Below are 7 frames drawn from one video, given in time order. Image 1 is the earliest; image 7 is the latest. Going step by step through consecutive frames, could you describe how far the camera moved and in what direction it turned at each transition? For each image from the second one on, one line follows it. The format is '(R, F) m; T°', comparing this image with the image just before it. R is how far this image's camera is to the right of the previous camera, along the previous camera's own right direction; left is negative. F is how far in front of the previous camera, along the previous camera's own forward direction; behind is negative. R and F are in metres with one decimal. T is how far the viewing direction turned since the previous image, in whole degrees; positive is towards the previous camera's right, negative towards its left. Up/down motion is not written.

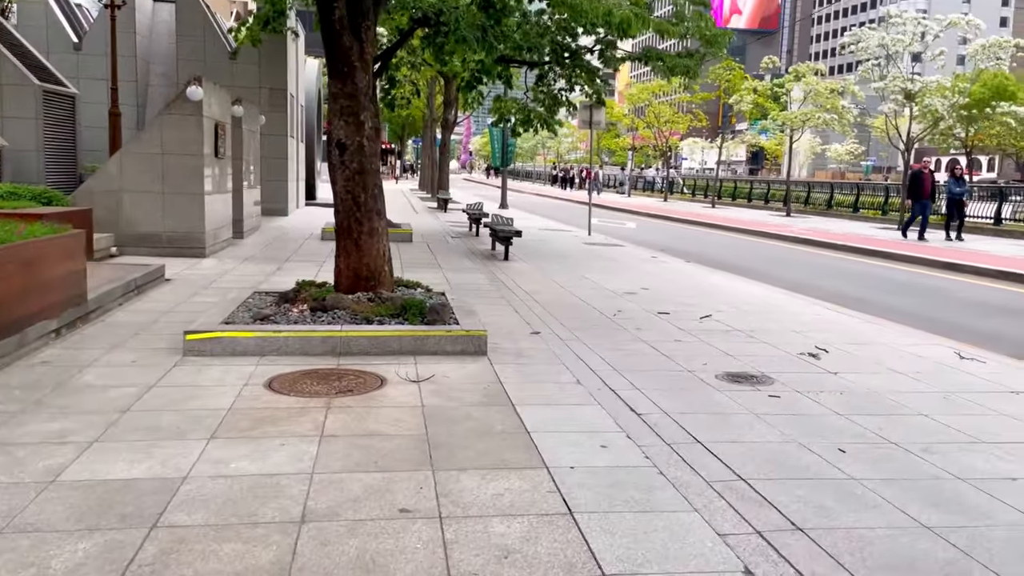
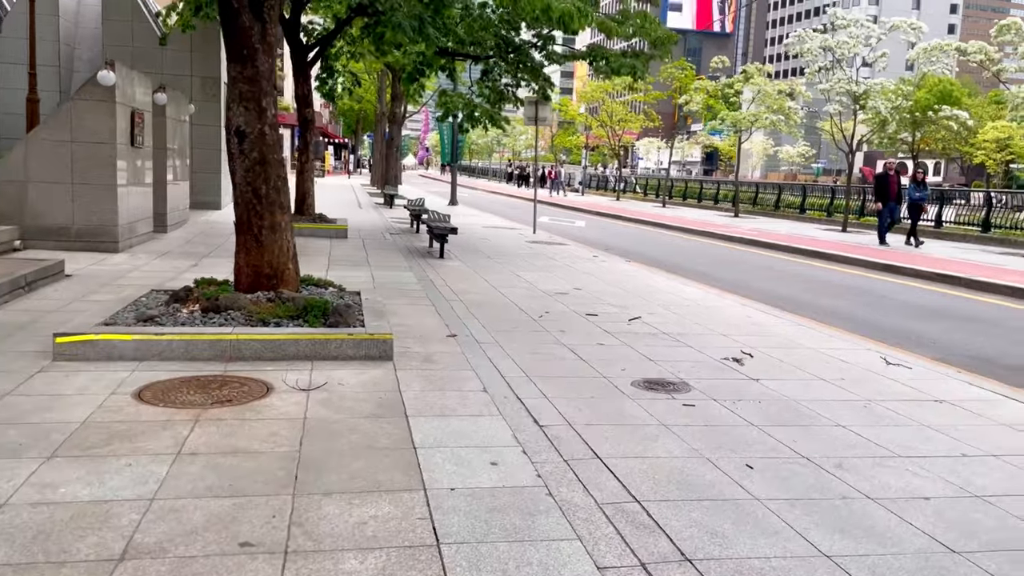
(+0.4, +0.4) m; +3°
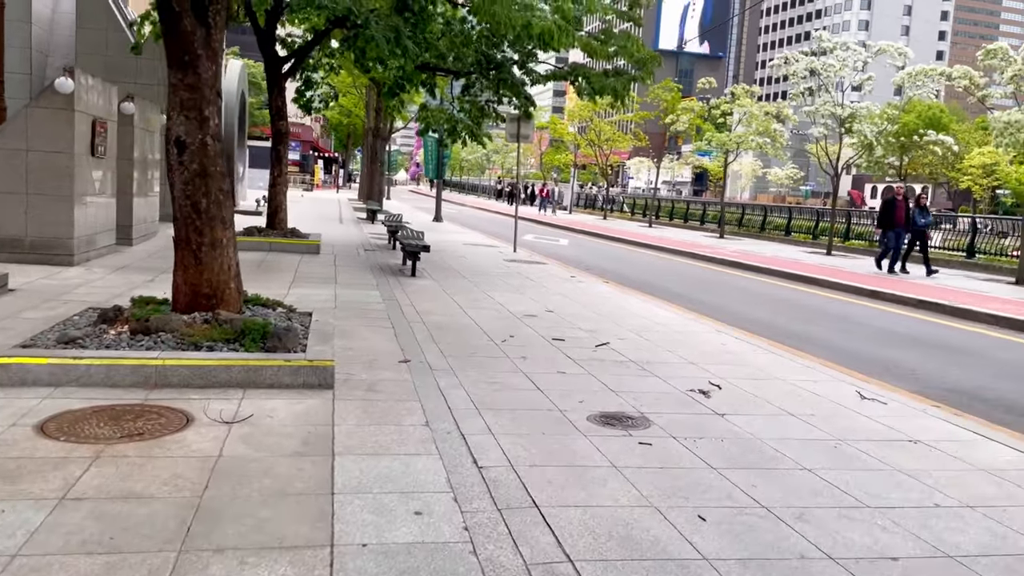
(+0.3, +0.4) m; +1°
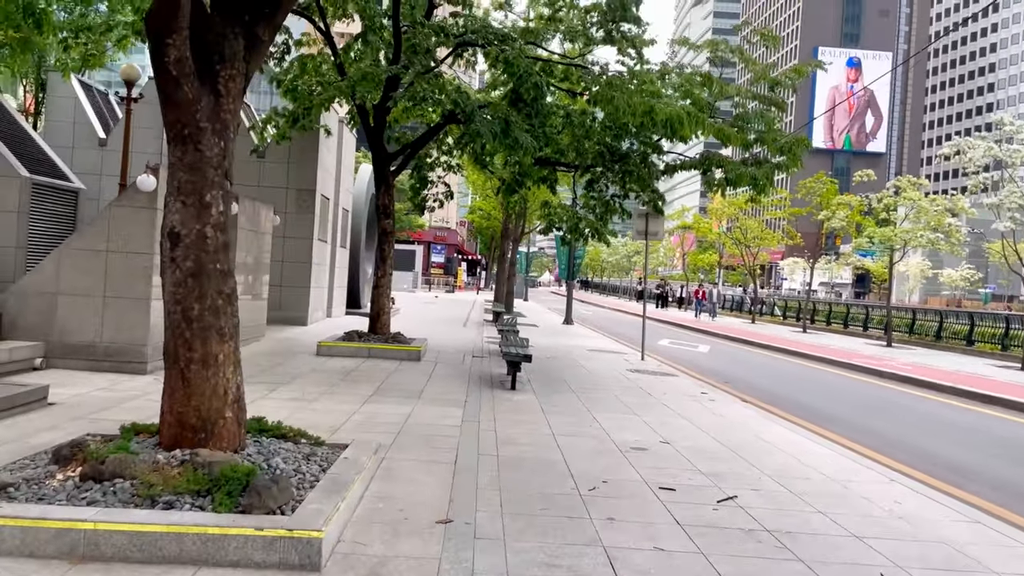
(+0.4, +1.6) m; -11°
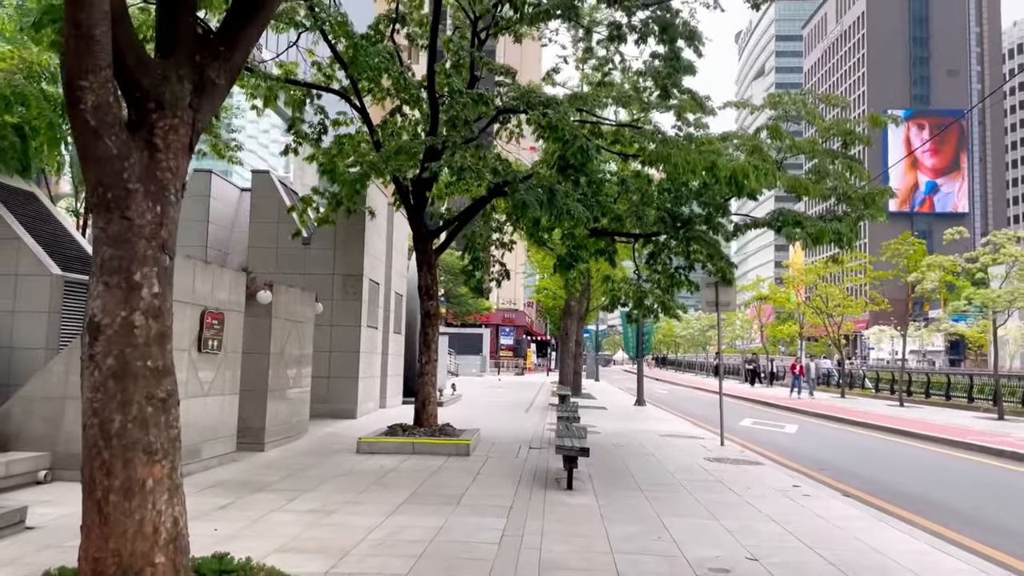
(+0.3, +1.2) m; -5°
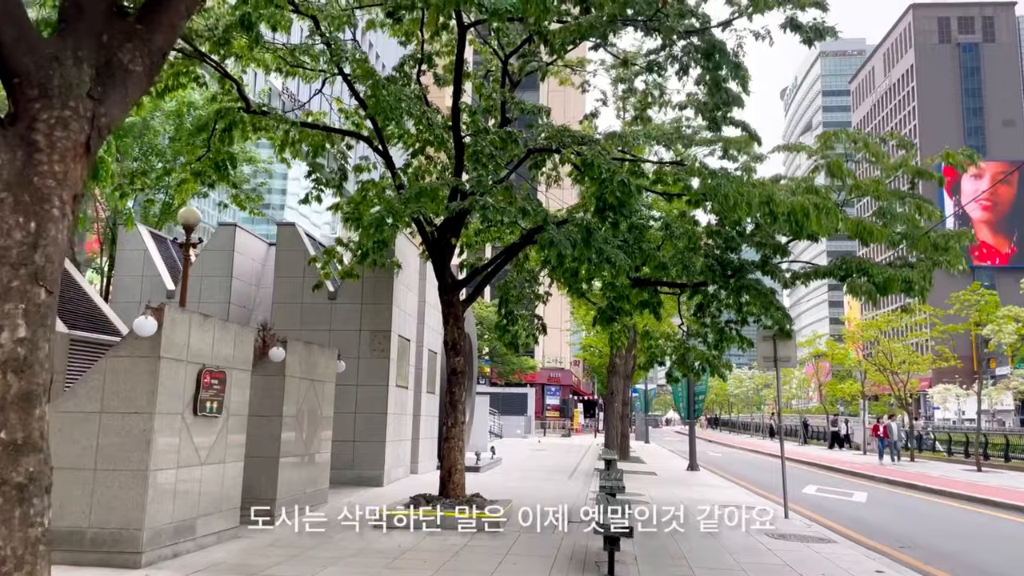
(+0.2, +1.1) m; -3°
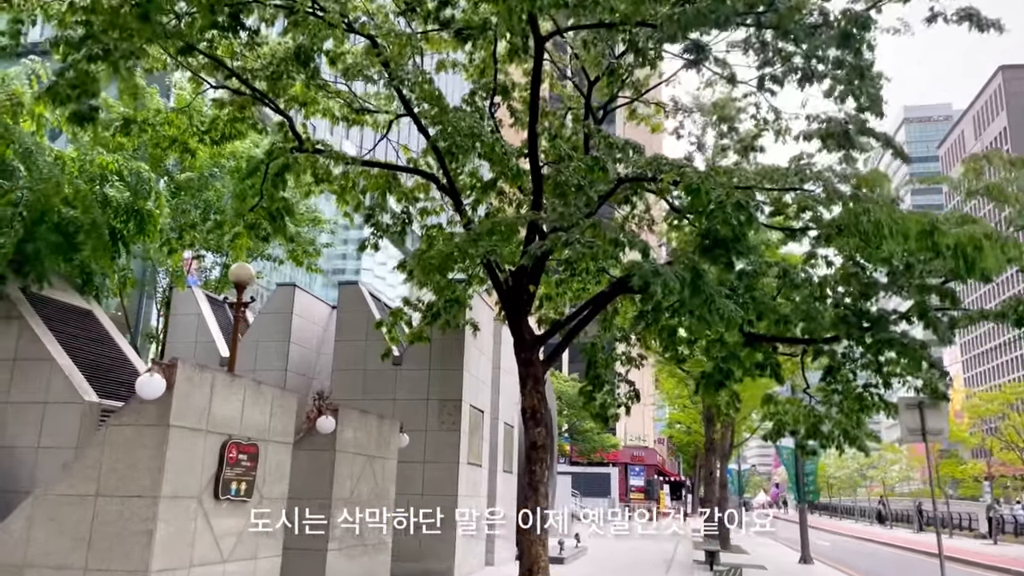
(-0.2, +1.8) m; -5°
